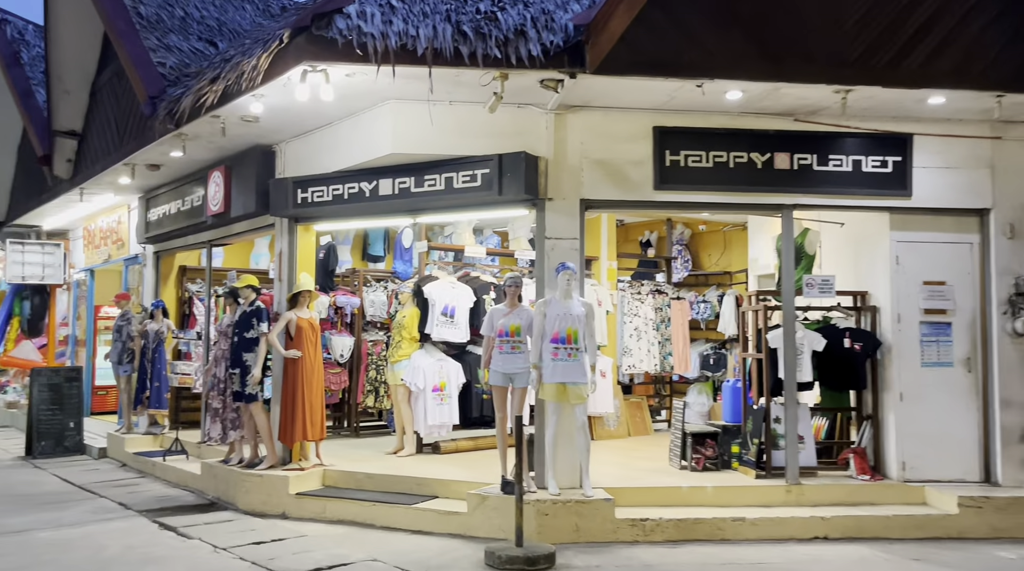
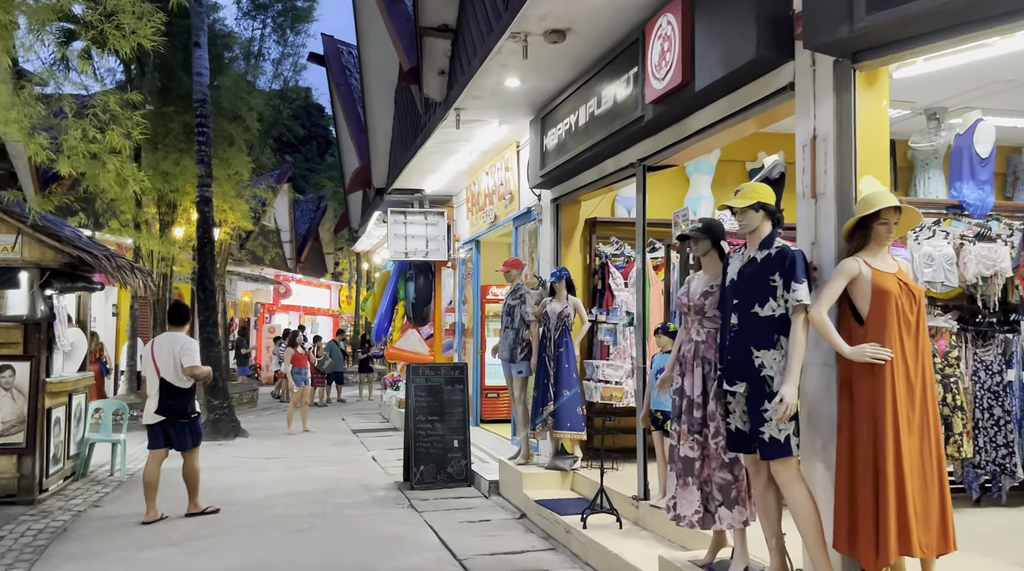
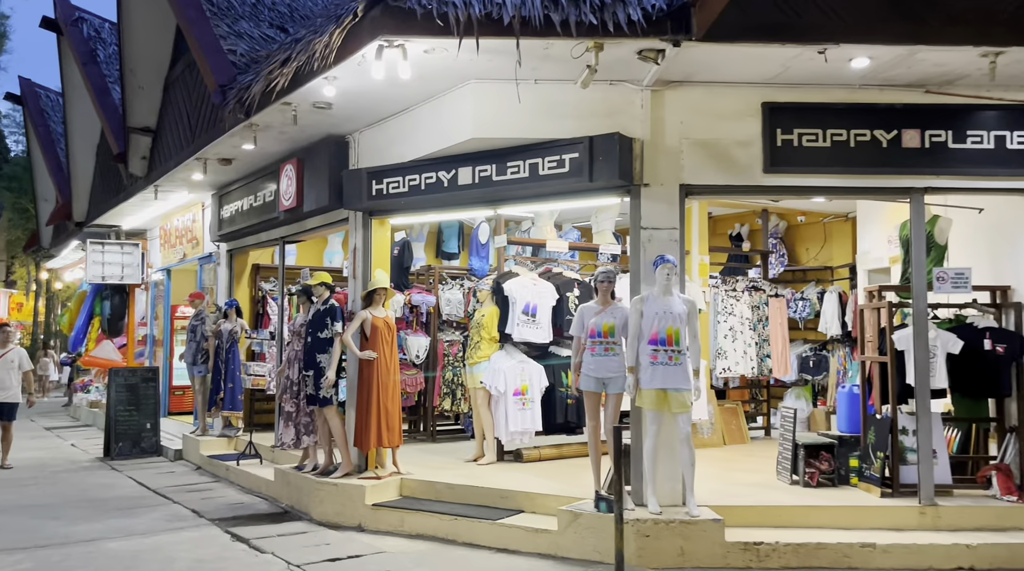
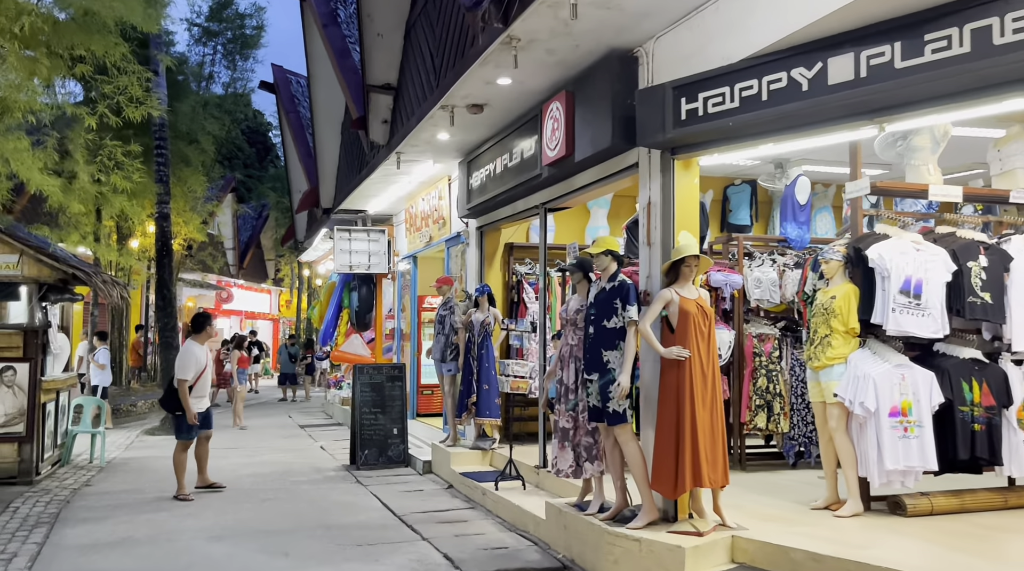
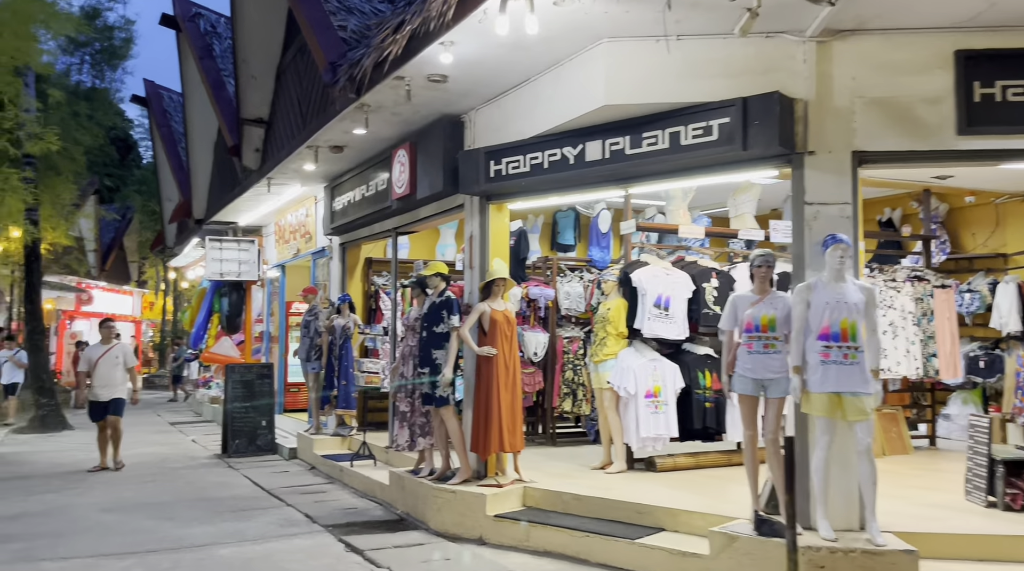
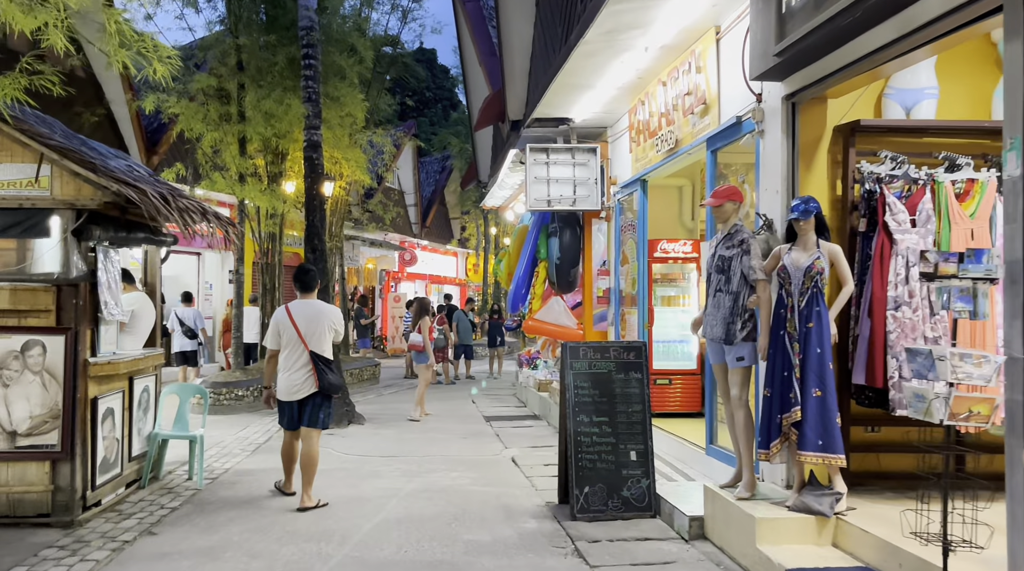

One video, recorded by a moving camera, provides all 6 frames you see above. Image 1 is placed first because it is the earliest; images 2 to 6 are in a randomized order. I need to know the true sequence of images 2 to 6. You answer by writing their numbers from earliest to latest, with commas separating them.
3, 5, 4, 2, 6
